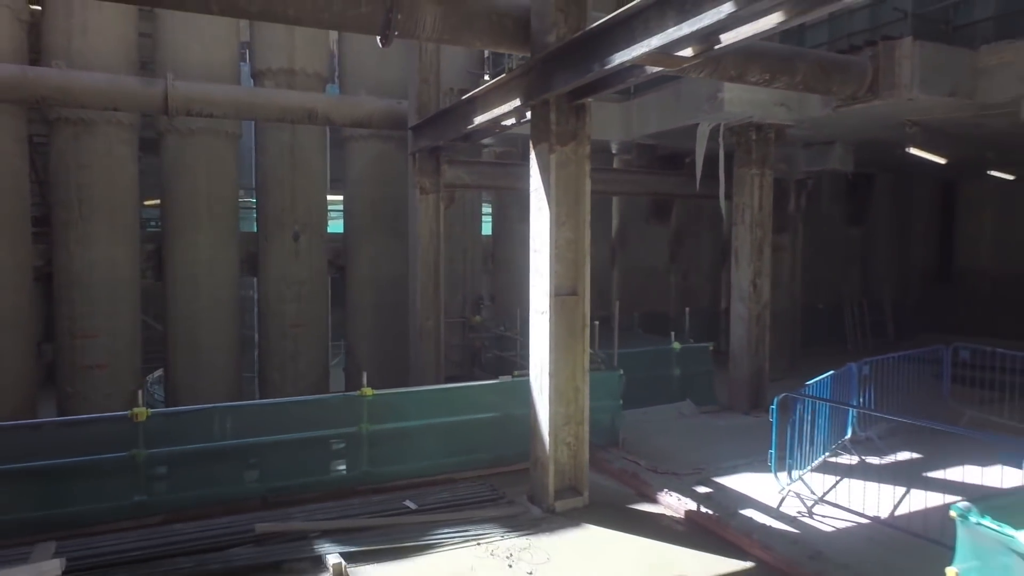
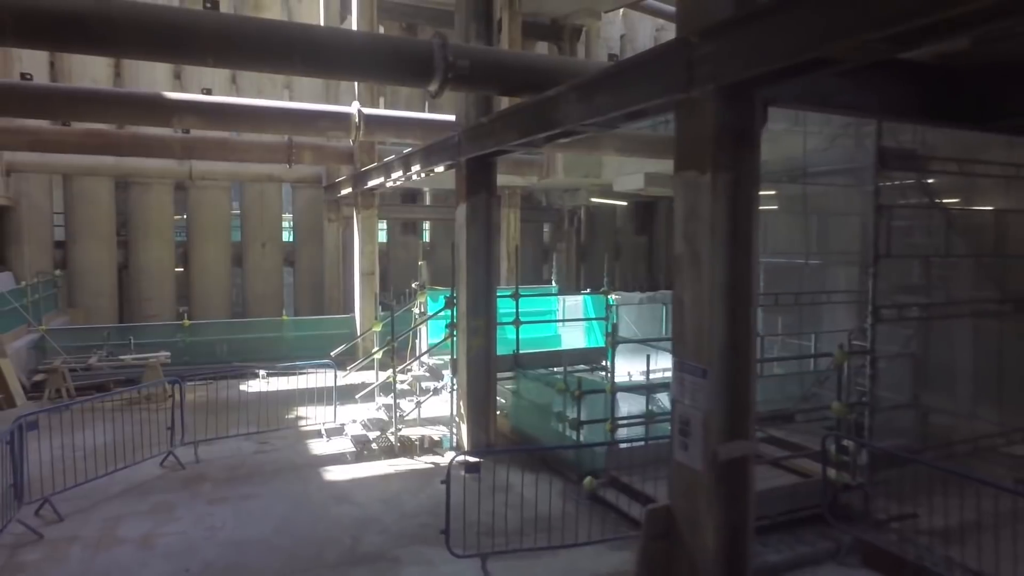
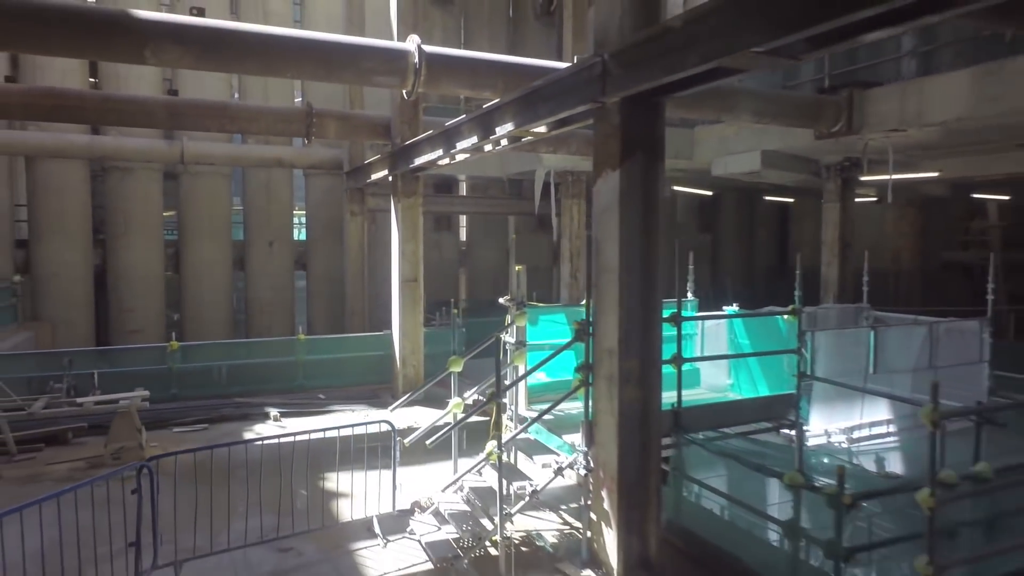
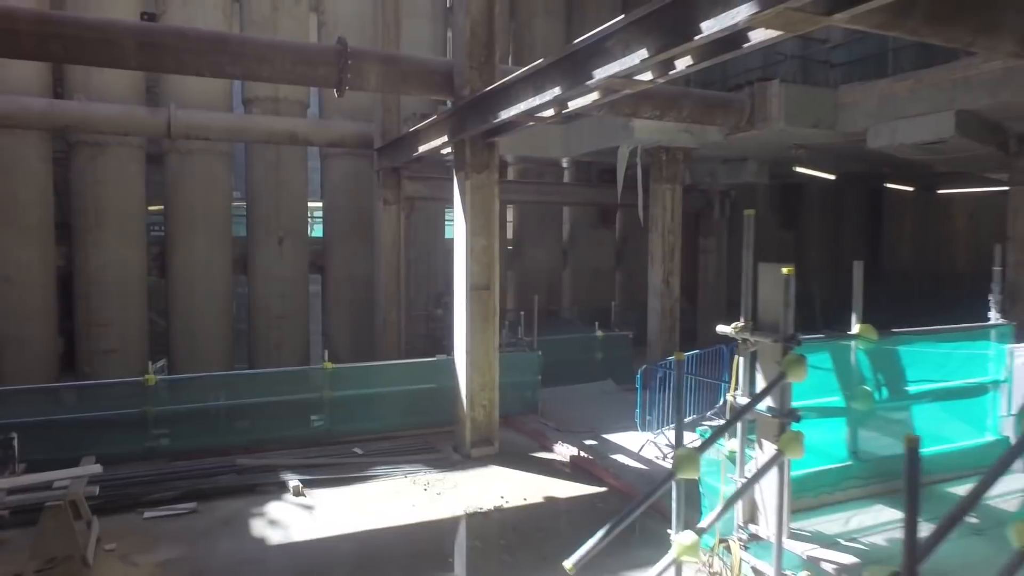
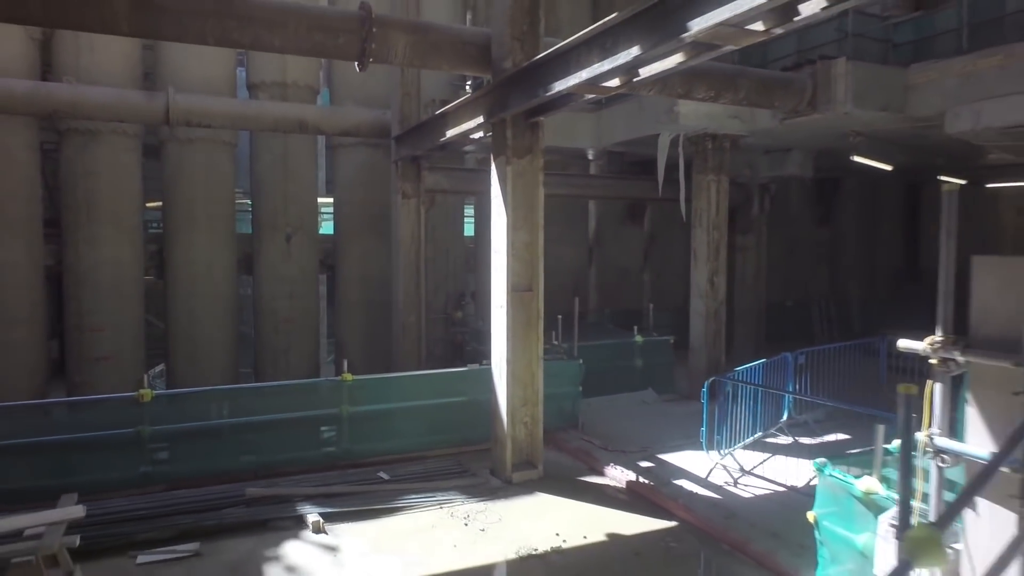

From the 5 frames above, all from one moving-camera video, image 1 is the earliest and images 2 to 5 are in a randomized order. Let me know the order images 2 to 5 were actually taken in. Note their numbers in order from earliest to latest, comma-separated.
5, 4, 3, 2
